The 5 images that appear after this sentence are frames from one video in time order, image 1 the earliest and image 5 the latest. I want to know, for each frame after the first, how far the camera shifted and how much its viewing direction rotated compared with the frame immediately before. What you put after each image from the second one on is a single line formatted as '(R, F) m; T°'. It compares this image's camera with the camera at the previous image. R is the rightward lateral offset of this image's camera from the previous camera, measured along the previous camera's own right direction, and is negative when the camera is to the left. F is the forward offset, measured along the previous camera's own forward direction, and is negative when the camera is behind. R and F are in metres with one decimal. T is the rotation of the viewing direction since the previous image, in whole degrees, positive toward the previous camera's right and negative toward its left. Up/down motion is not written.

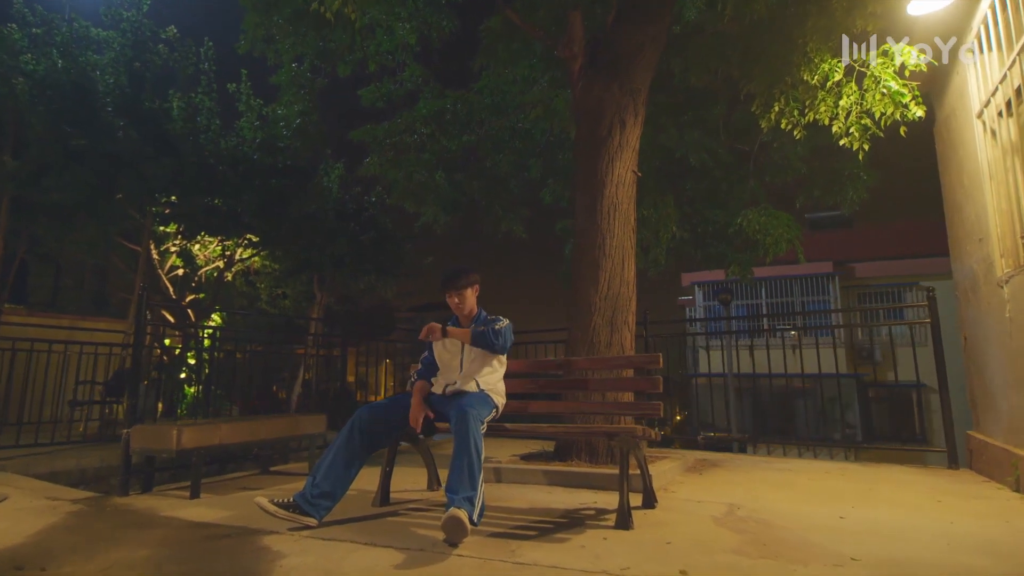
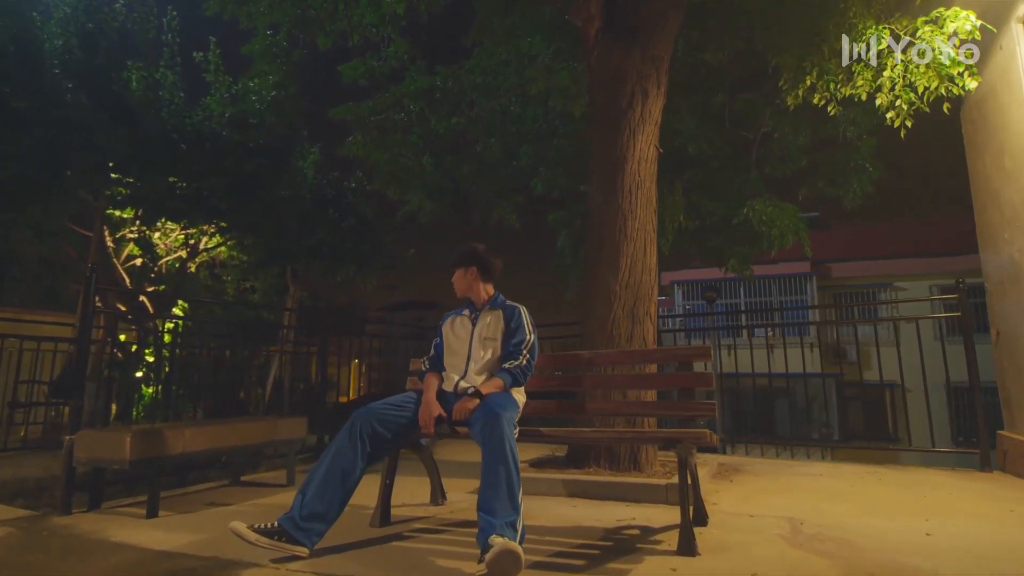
(-0.3, +0.5) m; +3°
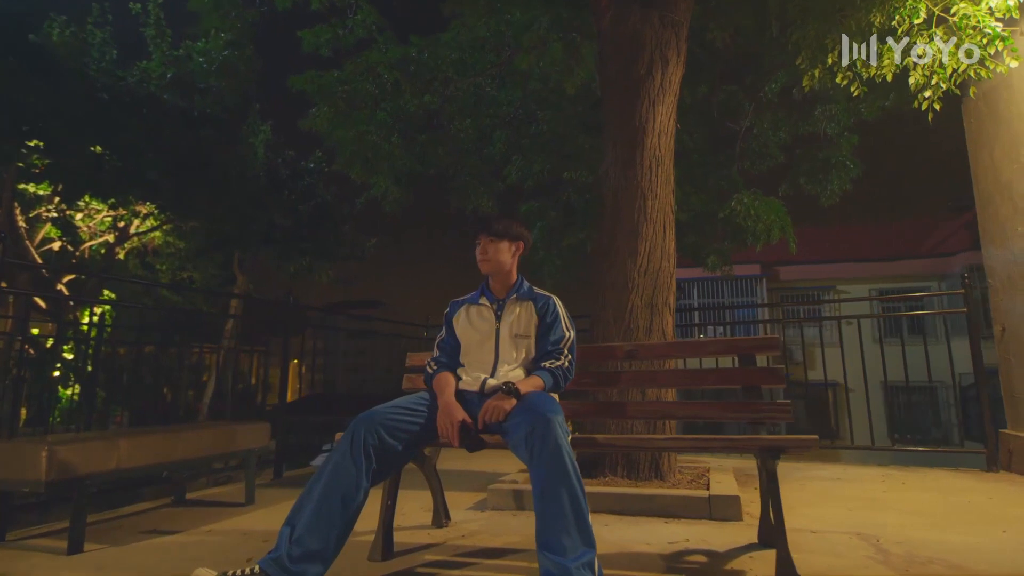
(-0.4, +0.6) m; +6°
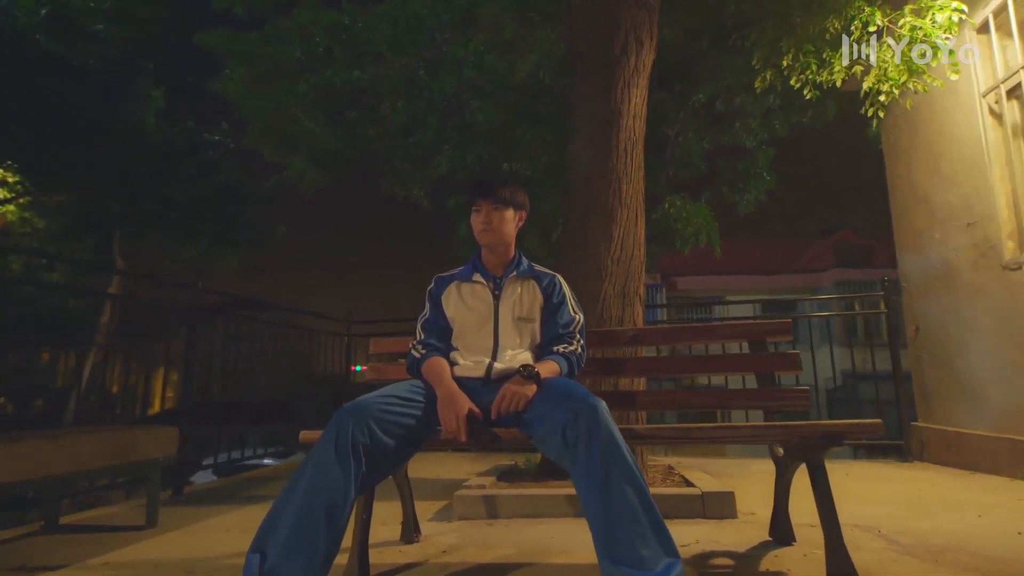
(-0.5, +0.4) m; +11°
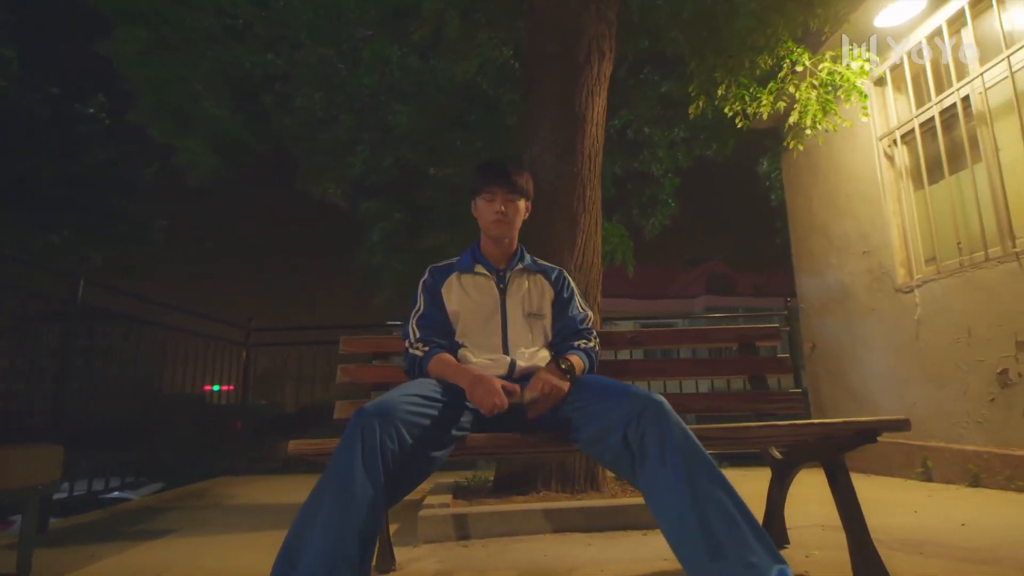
(-0.5, +0.3) m; +12°
